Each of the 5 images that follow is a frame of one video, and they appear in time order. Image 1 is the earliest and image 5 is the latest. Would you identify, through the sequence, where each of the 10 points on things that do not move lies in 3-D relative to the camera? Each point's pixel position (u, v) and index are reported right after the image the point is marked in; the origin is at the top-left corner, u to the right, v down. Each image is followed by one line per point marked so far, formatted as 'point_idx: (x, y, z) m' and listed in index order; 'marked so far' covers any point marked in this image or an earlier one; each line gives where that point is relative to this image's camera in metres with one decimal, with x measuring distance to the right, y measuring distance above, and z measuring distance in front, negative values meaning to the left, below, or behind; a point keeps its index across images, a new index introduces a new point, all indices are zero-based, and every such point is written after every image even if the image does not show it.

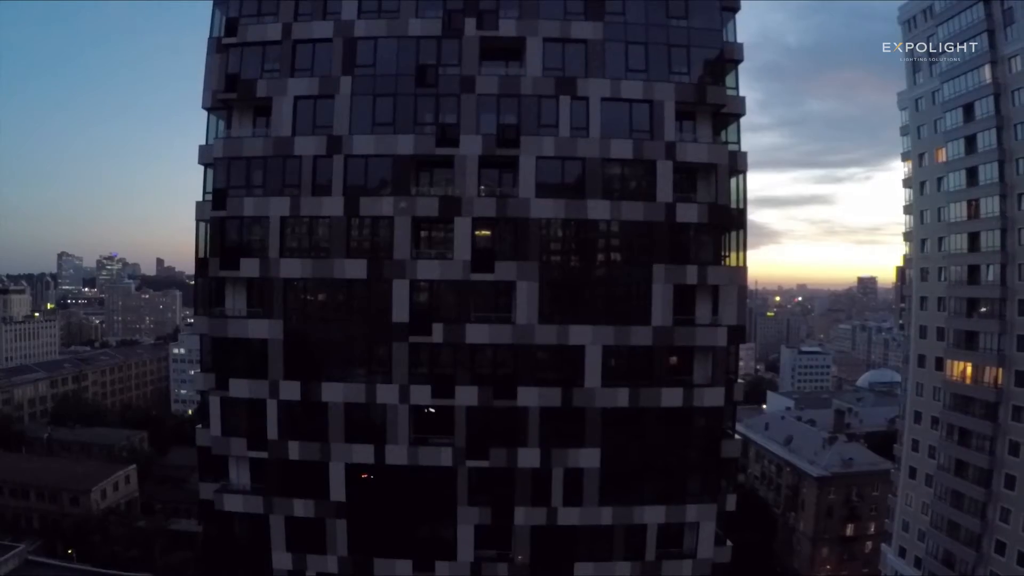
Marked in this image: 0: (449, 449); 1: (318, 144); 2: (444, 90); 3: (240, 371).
0: (-2.0, -5.2, +16.9) m
1: (-6.2, +4.5, +16.5) m
2: (-2.2, +6.3, +16.5) m
3: (-8.9, -2.8, +17.3) m
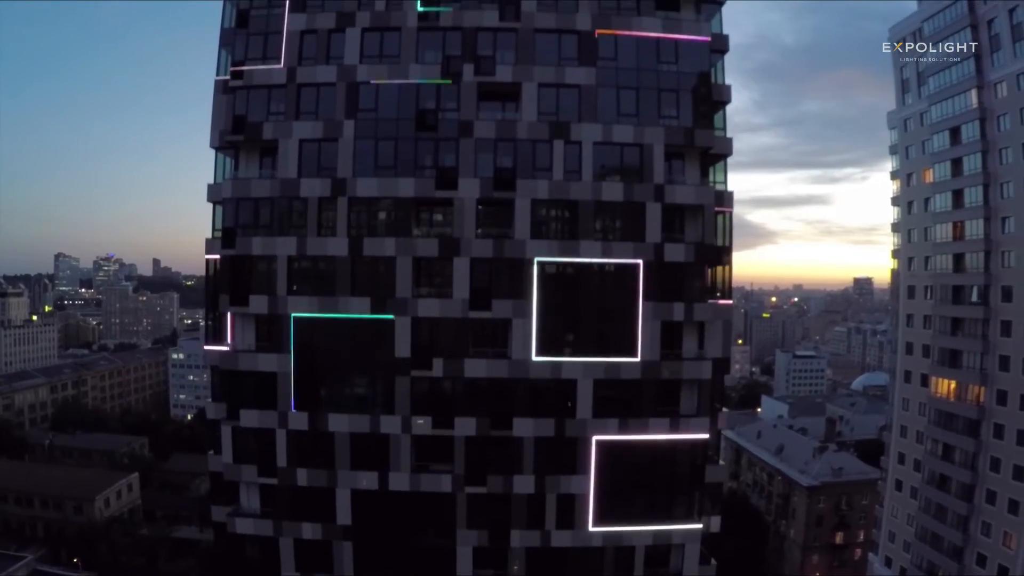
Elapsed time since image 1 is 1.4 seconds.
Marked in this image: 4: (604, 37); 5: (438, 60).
0: (-2.1, -6.4, +17.7) m
1: (-6.3, +3.4, +17.2) m
2: (-2.3, +5.1, +17.2) m
3: (-9.1, -4.0, +18.0) m
4: (+3.2, +8.7, +17.7) m
5: (-2.5, +7.9, +17.8) m
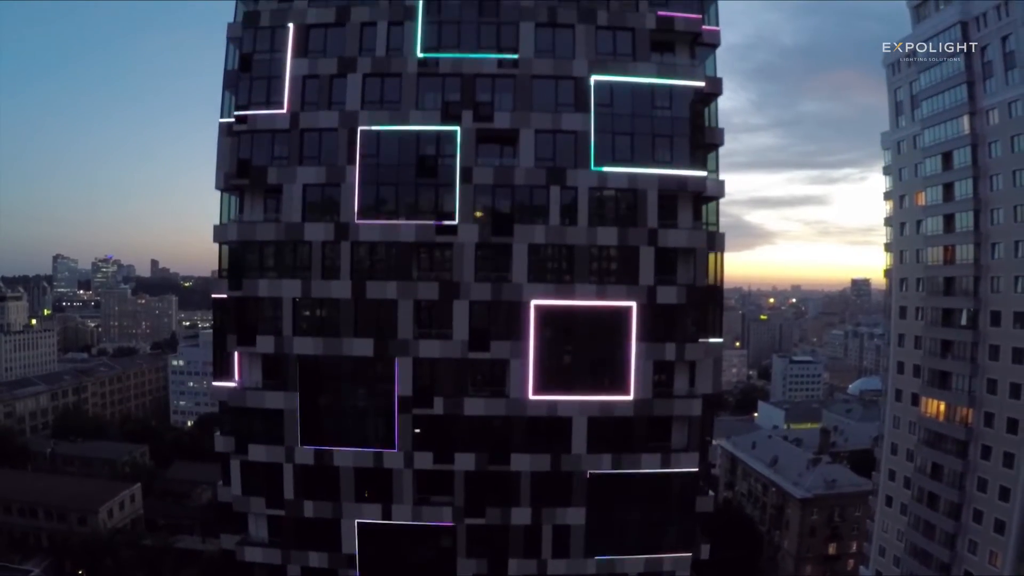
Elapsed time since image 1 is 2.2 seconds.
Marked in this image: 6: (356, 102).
0: (-2.2, -7.8, +18.2) m
1: (-6.4, +2.0, +17.7) m
2: (-2.3, +3.7, +17.8) m
3: (-9.1, -5.4, +18.5) m
4: (+3.1, +7.3, +18.3) m
5: (-2.6, +6.5, +18.3) m
6: (-5.5, +6.6, +18.3) m
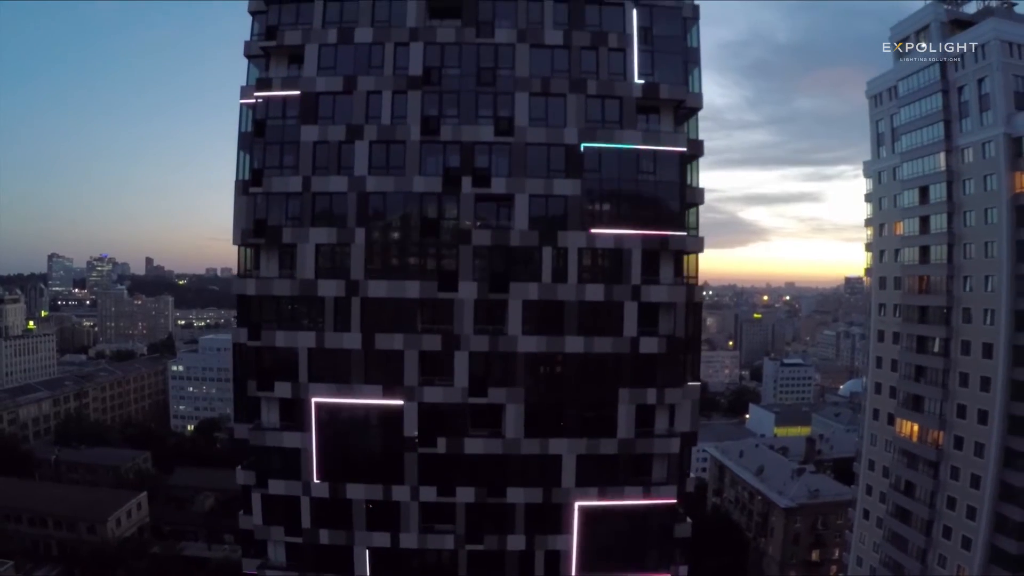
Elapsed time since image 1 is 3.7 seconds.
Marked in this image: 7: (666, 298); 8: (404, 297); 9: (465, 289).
0: (-2.4, -9.7, +20.0) m
1: (-6.6, +0.1, +19.4) m
2: (-2.5, +1.8, +19.5) m
3: (-9.3, -7.2, +20.2) m
4: (+3.0, +5.4, +20.0) m
5: (-2.8, +4.6, +20.0) m
6: (-5.7, +4.7, +20.0) m
7: (+6.0, -0.4, +19.9) m
8: (-4.1, -0.3, +19.3) m
9: (-1.8, 0.0, +19.3) m
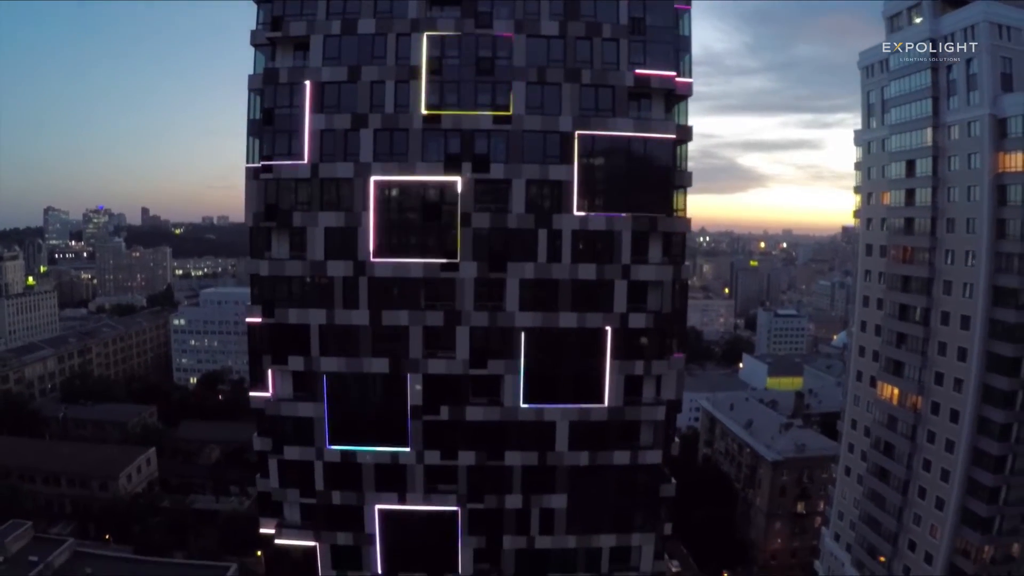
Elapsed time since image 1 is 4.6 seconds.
0: (-2.5, -8.8, +21.9) m
1: (-6.7, +0.9, +20.7) m
2: (-2.6, +2.6, +20.7) m
3: (-9.4, -6.4, +21.9) m
4: (+2.8, +6.2, +21.0) m
5: (-2.9, +5.4, +21.0) m
6: (-5.8, +5.5, +21.0) m
7: (+5.9, +0.5, +21.3) m
8: (-4.2, +0.5, +20.7) m
9: (-1.9, +0.8, +20.6) m
